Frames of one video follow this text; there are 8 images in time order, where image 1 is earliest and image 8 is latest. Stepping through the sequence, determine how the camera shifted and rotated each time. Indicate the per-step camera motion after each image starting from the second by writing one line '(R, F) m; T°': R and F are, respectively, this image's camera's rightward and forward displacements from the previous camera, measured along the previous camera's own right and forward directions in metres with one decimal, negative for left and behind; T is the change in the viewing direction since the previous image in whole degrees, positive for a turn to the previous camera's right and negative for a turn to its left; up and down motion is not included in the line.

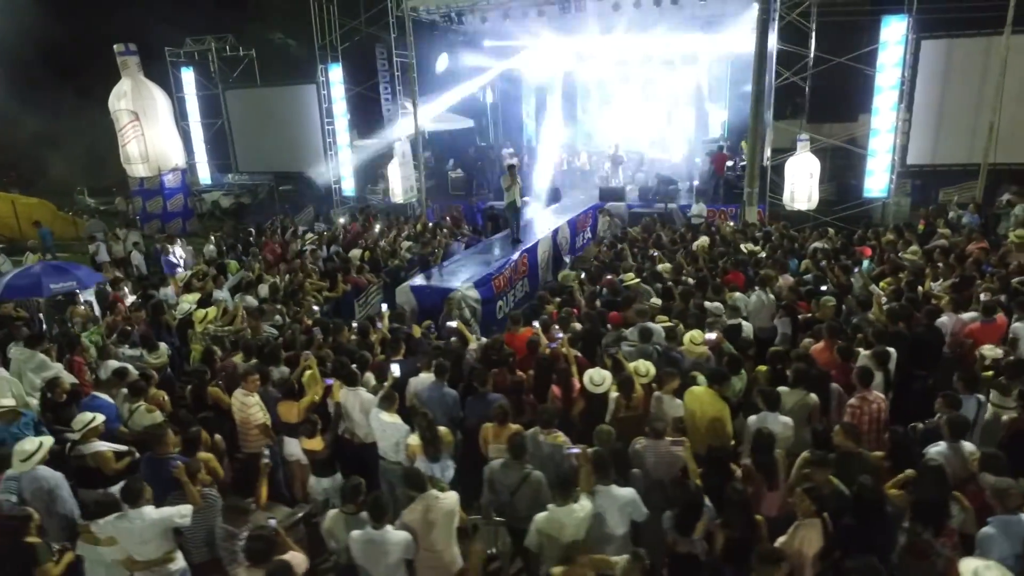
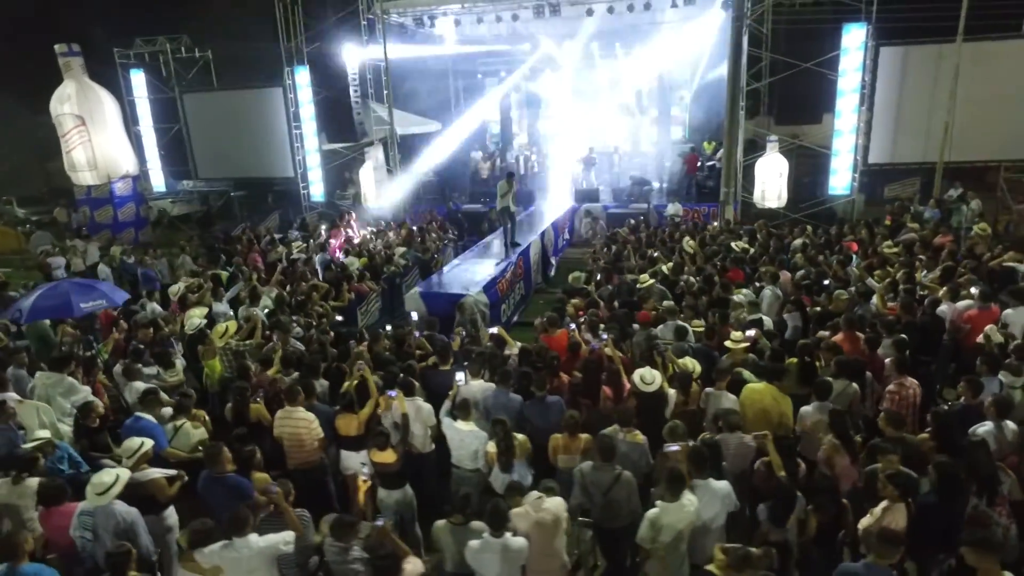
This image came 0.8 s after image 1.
(-0.9, 0.0) m; +5°
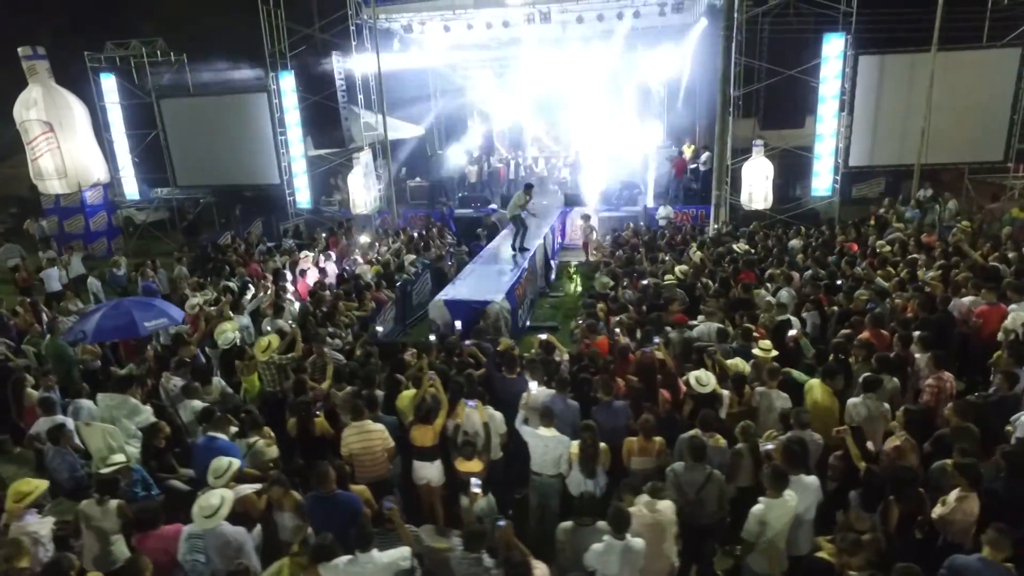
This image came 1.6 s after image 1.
(-0.9, -0.1) m; +4°
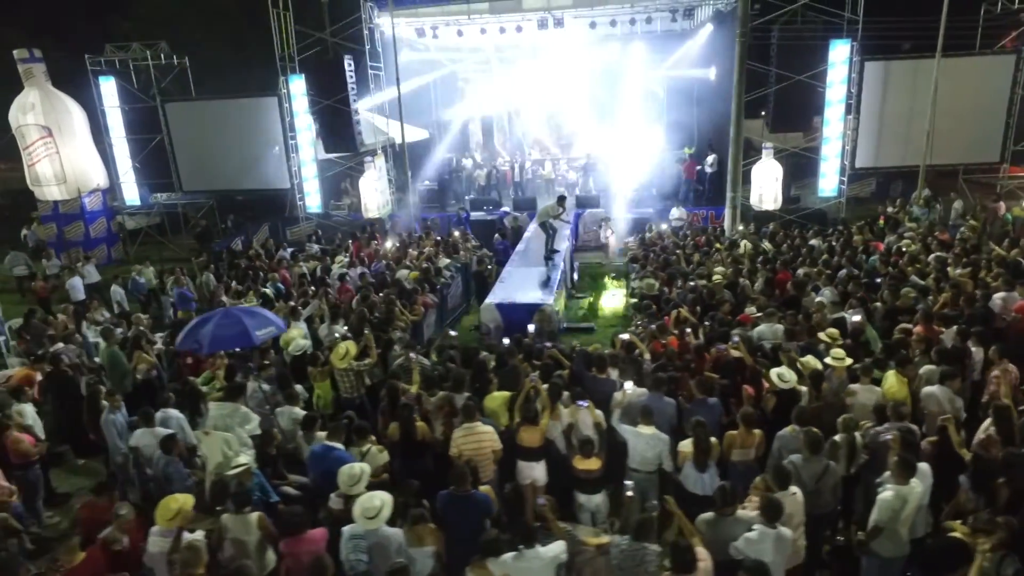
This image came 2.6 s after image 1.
(-1.1, -0.1) m; +3°
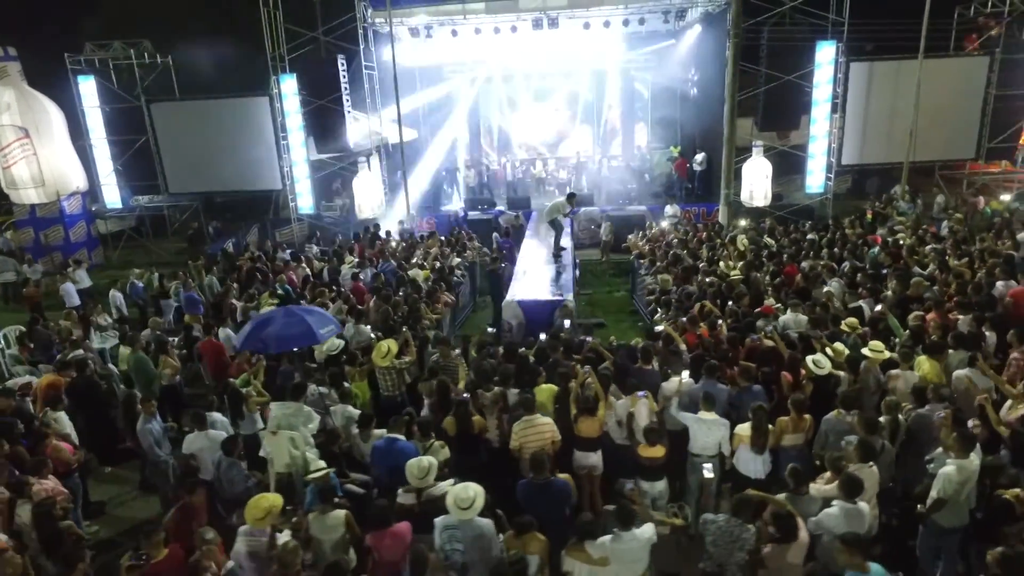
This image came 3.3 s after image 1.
(-0.8, -0.1) m; +3°
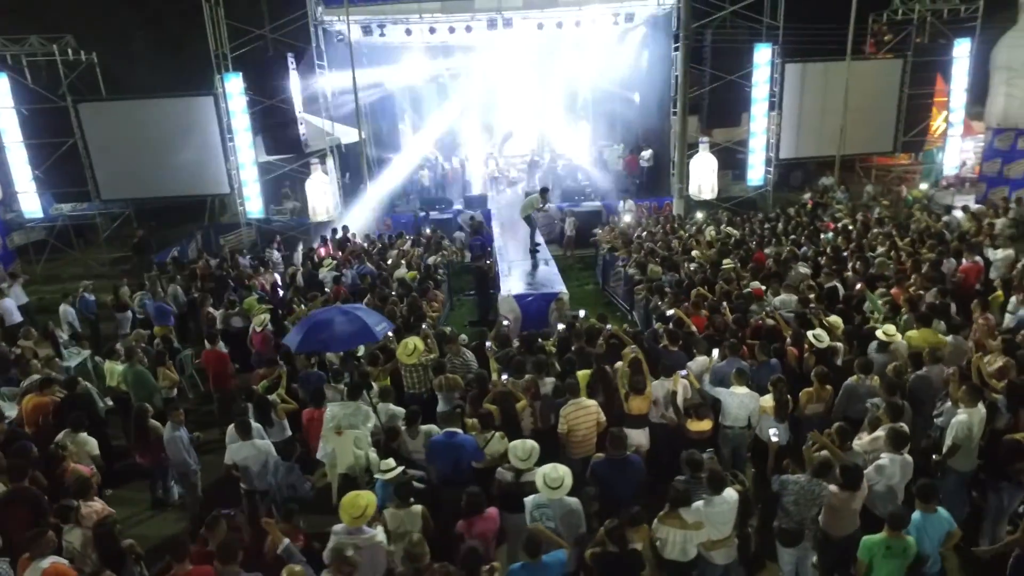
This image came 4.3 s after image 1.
(-1.1, -0.1) m; +7°
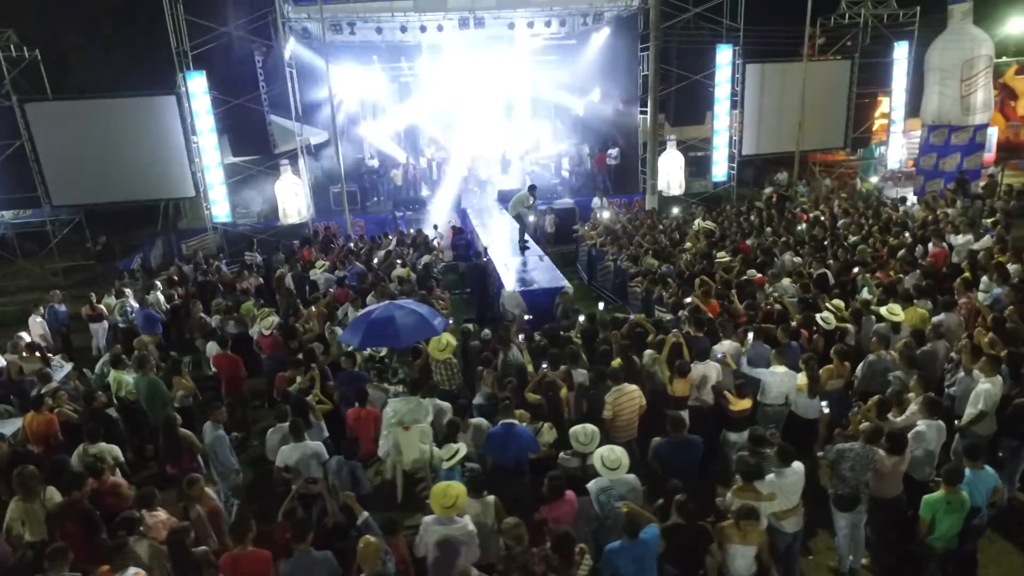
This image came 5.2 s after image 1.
(-0.9, 0.0) m; +5°
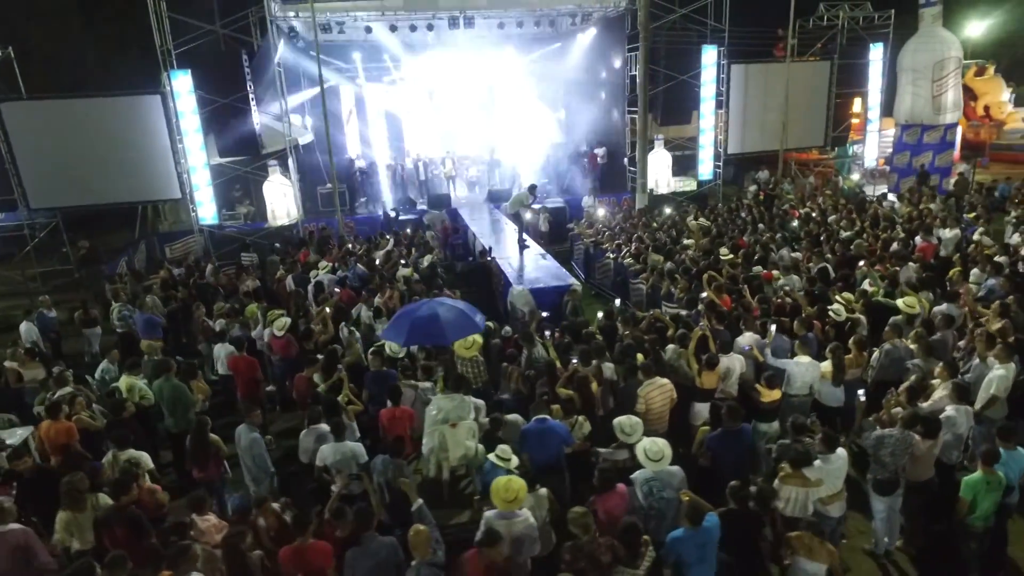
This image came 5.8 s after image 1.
(-0.6, 0.0) m; +3°
